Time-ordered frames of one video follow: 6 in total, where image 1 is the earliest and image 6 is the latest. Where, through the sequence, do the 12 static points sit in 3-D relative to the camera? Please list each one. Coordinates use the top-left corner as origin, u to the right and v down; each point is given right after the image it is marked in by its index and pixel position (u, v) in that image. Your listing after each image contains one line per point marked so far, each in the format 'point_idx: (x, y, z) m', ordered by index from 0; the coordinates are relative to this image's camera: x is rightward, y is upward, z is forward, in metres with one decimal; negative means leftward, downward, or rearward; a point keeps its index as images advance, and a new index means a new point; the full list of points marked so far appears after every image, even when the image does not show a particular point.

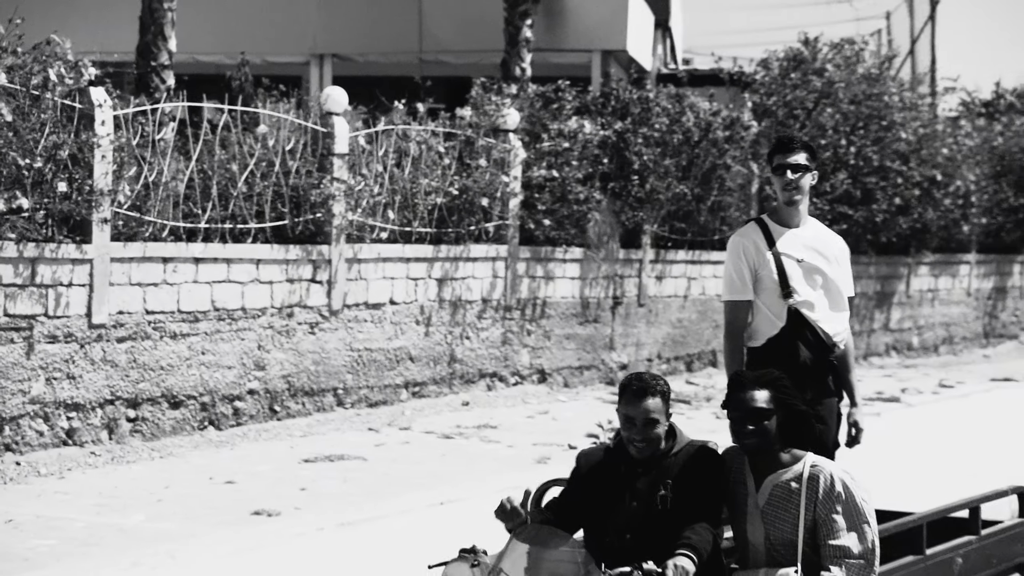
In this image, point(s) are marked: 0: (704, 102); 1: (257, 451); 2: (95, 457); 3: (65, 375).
0: (+1.6, +1.5, +15.0) m
1: (-1.4, -0.9, +10.1) m
2: (-2.1, -0.9, +9.4) m
3: (-2.3, -0.4, +9.4) m
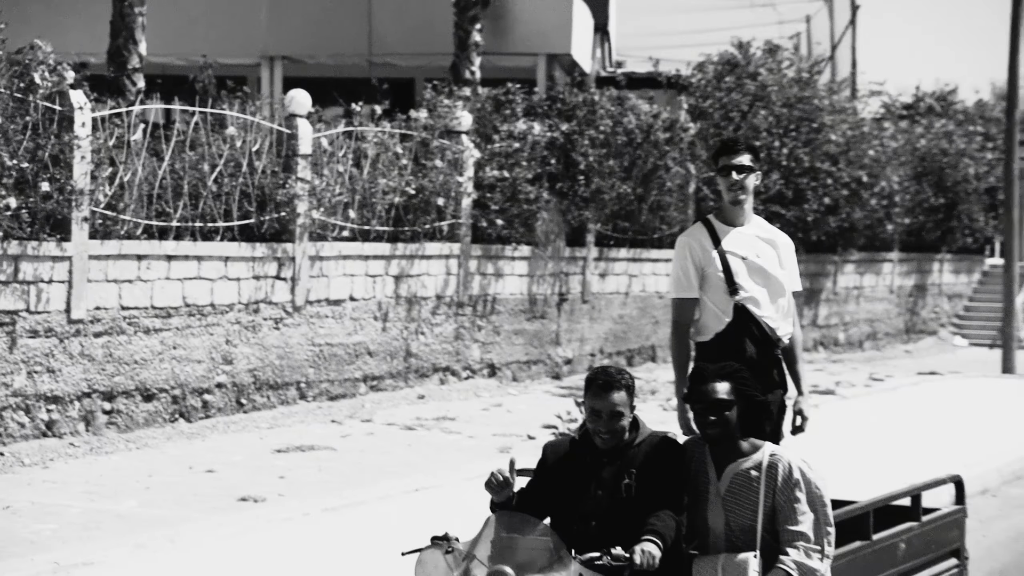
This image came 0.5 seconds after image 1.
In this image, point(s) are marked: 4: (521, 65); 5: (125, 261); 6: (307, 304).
0: (+1.1, +1.5, +15.5) m
1: (-1.6, -0.9, +10.4) m
2: (-2.3, -0.8, +9.7) m
3: (-2.5, -0.4, +9.7) m
4: (+0.1, +2.3, +19.3) m
5: (-2.1, +0.1, +10.2) m
6: (-1.3, -0.1, +11.8) m
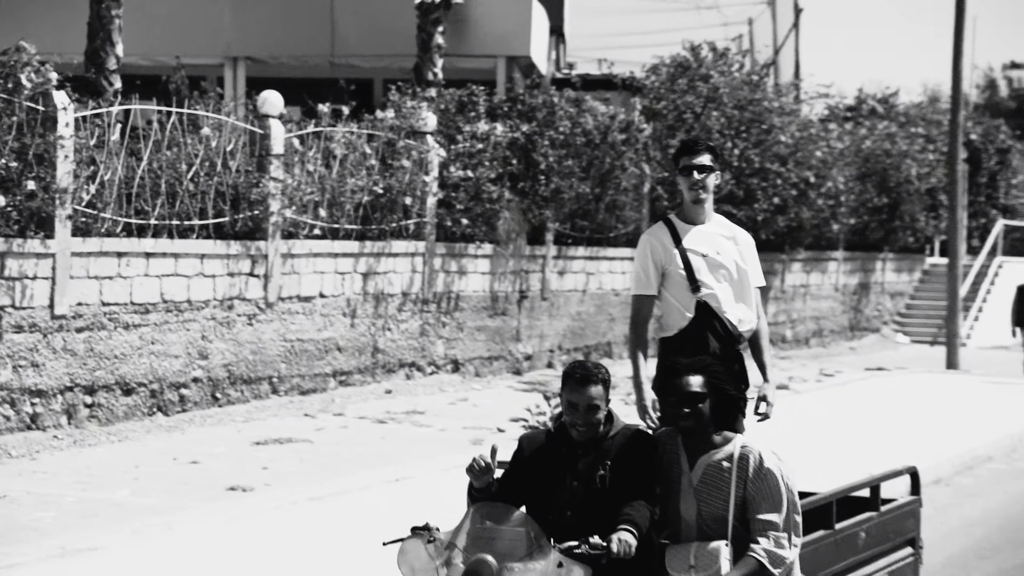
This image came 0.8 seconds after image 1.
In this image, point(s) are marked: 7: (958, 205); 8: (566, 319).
0: (+0.8, +1.6, +15.9) m
1: (-1.8, -0.8, +10.6) m
2: (-2.5, -0.8, +10.0) m
3: (-2.6, -0.4, +9.9) m
4: (-0.3, +2.4, +19.6) m
5: (-2.3, +0.2, +10.4) m
6: (-1.5, -0.1, +12.0) m
7: (+4.6, +0.9, +18.9) m
8: (+0.5, -0.3, +15.5) m
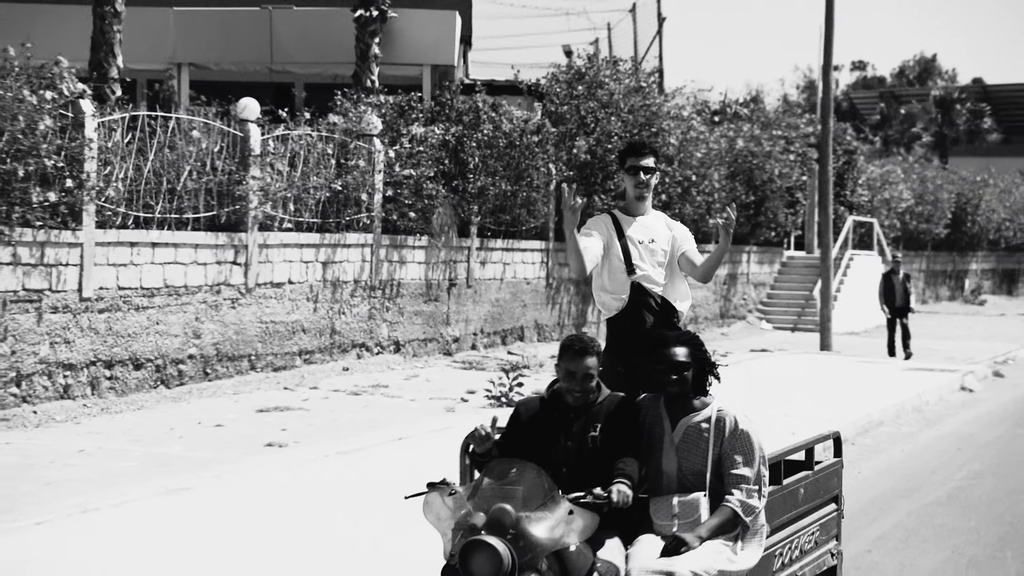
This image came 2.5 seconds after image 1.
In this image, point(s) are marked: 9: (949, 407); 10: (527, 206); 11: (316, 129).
0: (0.0, +1.7, +17.4) m
1: (-2.0, -0.8, +12.0) m
2: (-2.6, -0.7, +11.2) m
3: (-2.7, -0.3, +11.2) m
4: (-1.4, +2.5, +21.0) m
5: (-2.5, +0.3, +11.7) m
6: (-1.9, 0.0, +13.3) m
7: (+3.6, +1.0, +20.8) m
8: (-0.2, -0.2, +17.1) m
9: (+3.6, -1.0, +15.3) m
10: (+0.1, +0.8, +17.8) m
11: (-1.5, +1.2, +14.5) m
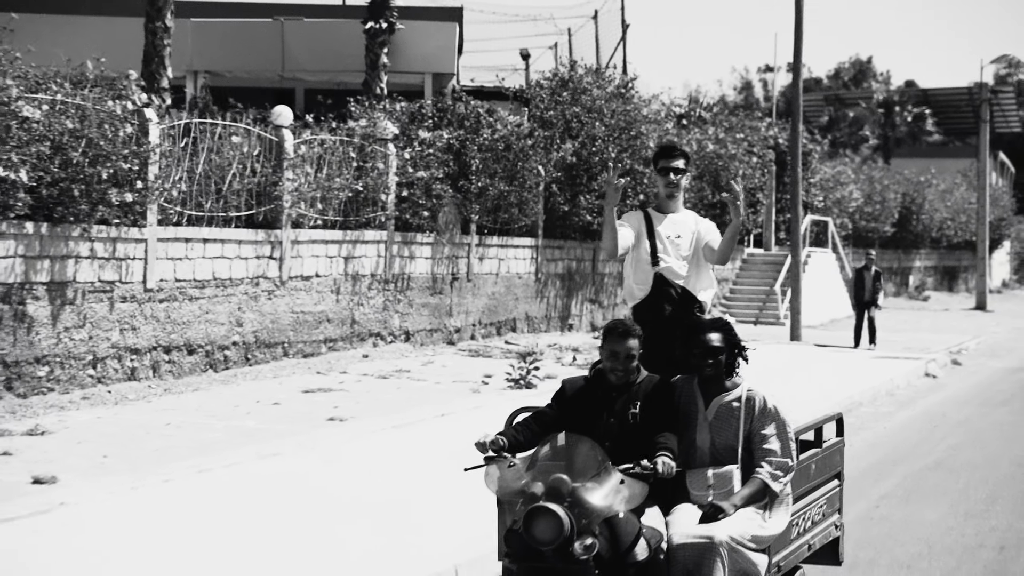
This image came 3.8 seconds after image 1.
0: (0.0, +1.7, +18.6) m
1: (-1.8, -0.7, +13.1) m
2: (-2.4, -0.7, +12.3) m
3: (-2.5, -0.3, +12.3) m
4: (-1.6, +2.5, +22.1) m
5: (-2.3, +0.3, +12.8) m
6: (-1.8, +0.1, +14.5) m
7: (+3.4, +1.1, +22.1) m
8: (-0.3, -0.1, +18.2) m
9: (+3.6, -0.9, +16.6) m
10: (+0.1, +0.9, +19.0) m
11: (-1.5, +1.3, +15.6) m
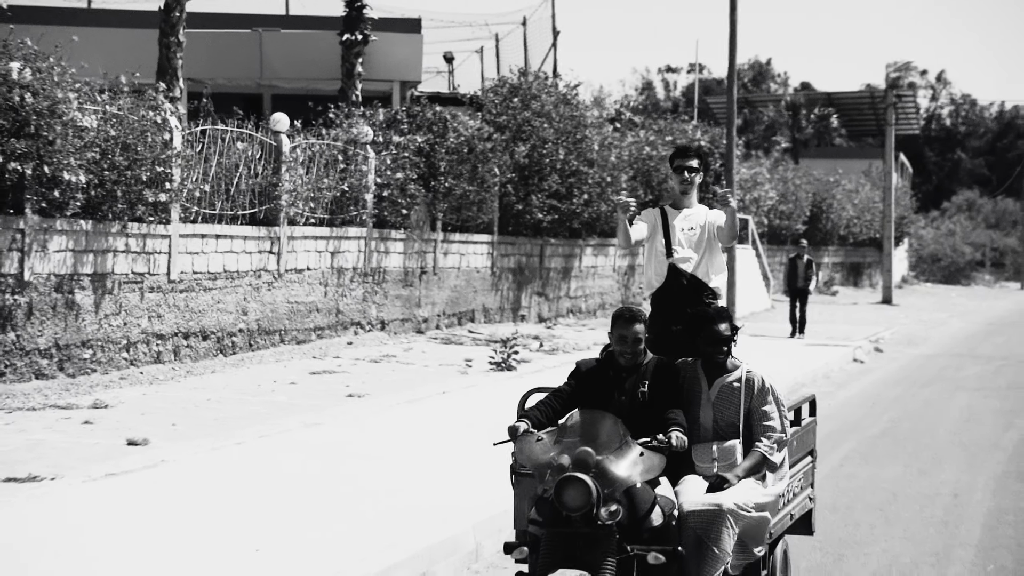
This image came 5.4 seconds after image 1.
0: (-0.4, +1.8, +20.0) m
1: (-1.9, -0.6, +14.4) m
2: (-2.5, -0.6, +13.6) m
3: (-2.6, -0.2, +13.5) m
4: (-2.2, +2.6, +23.4) m
5: (-2.4, +0.4, +14.1) m
6: (-1.9, +0.1, +15.8) m
7: (+2.7, +1.1, +23.7) m
8: (-0.7, 0.0, +19.6) m
9: (+3.3, -0.9, +18.2) m
10: (-0.4, +0.9, +20.4) m
11: (-1.7, +1.4, +16.9) m
